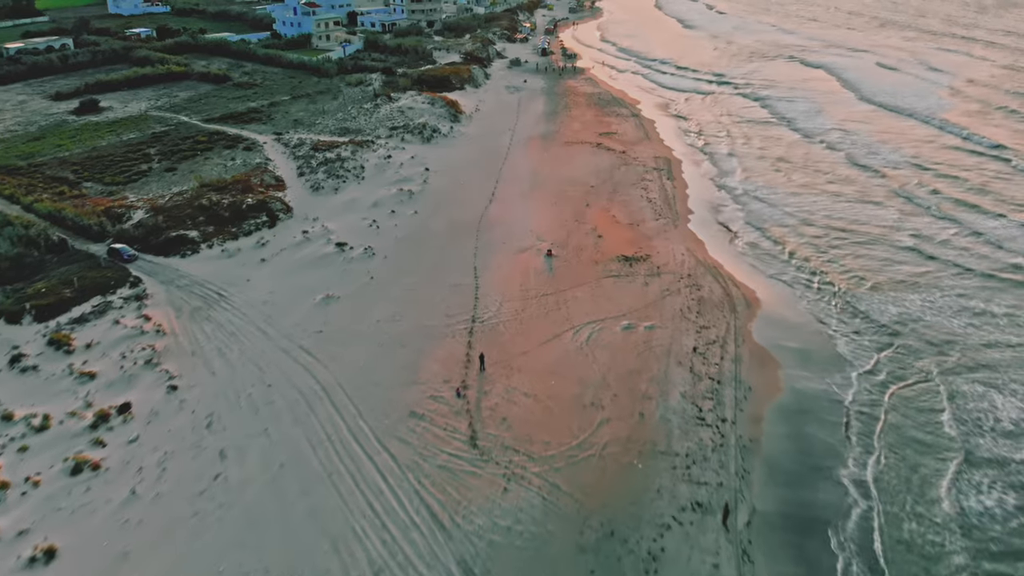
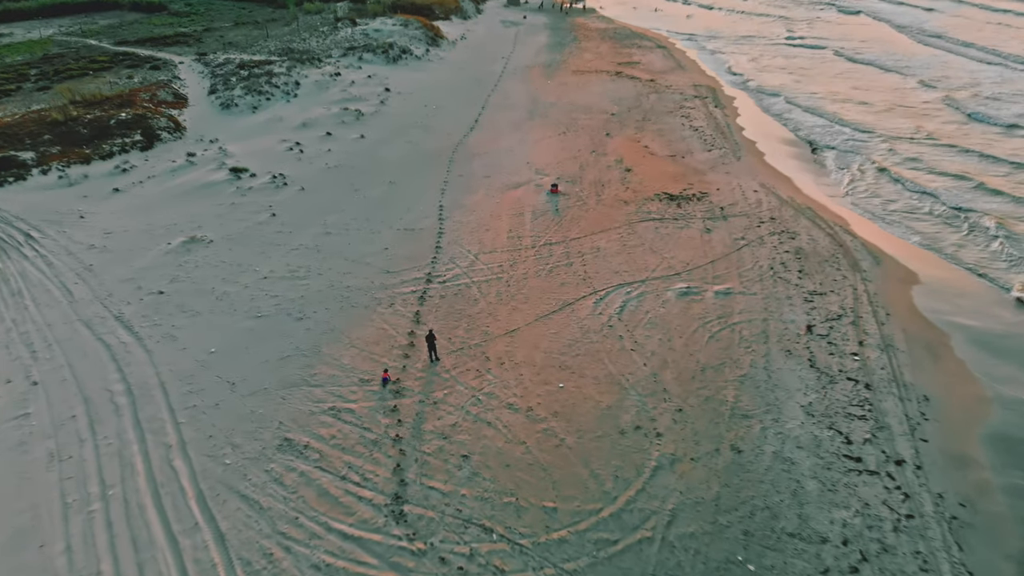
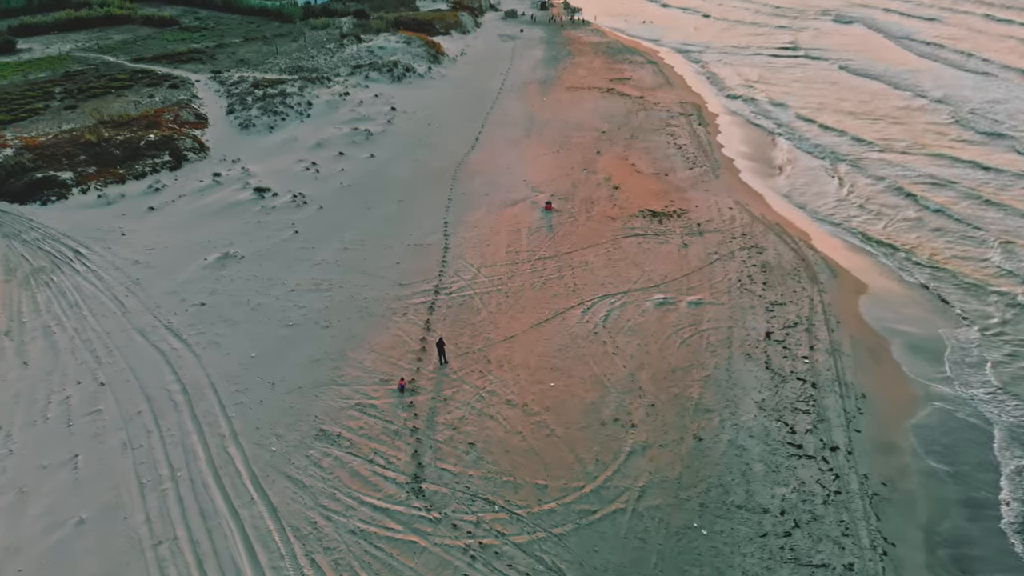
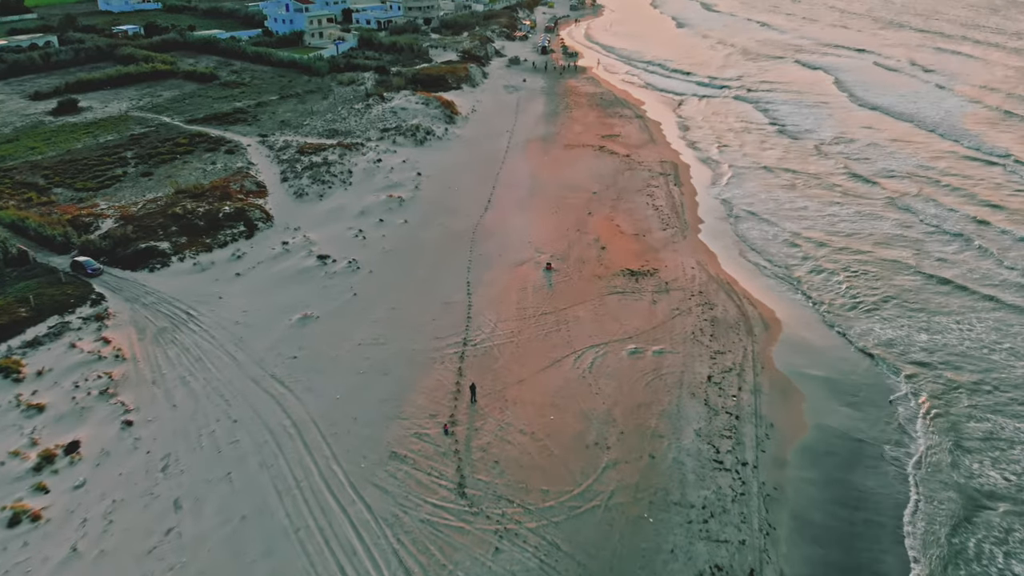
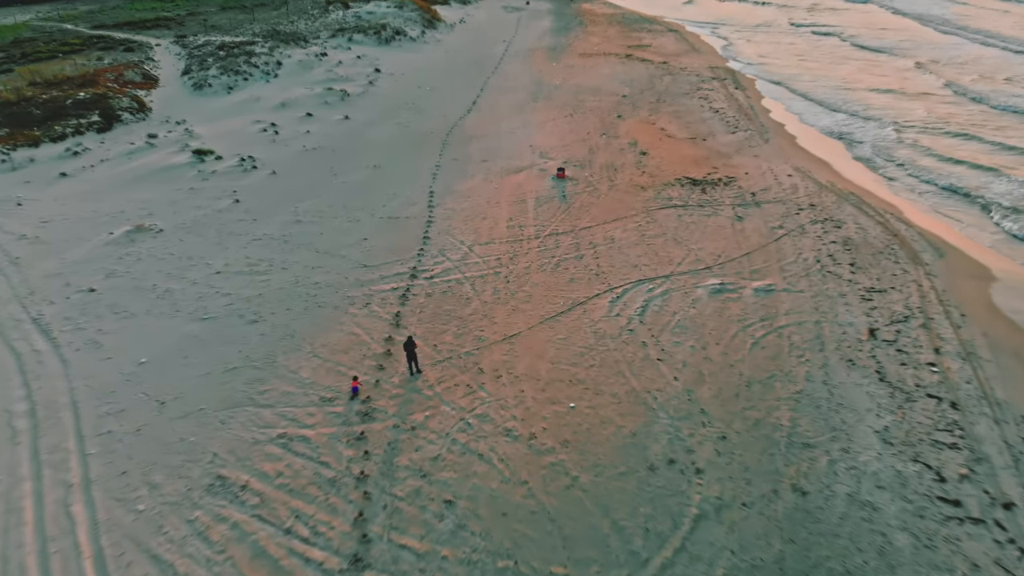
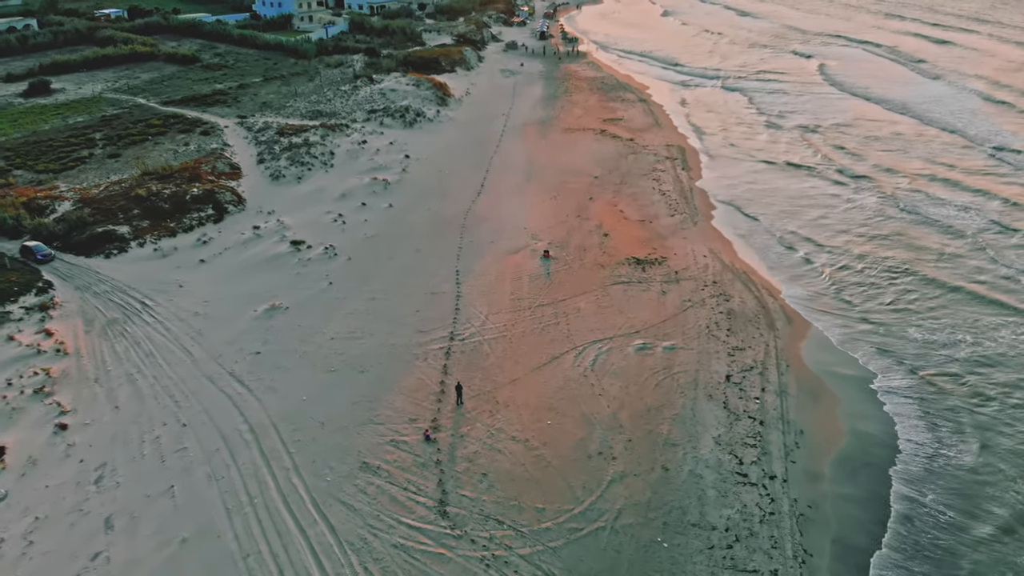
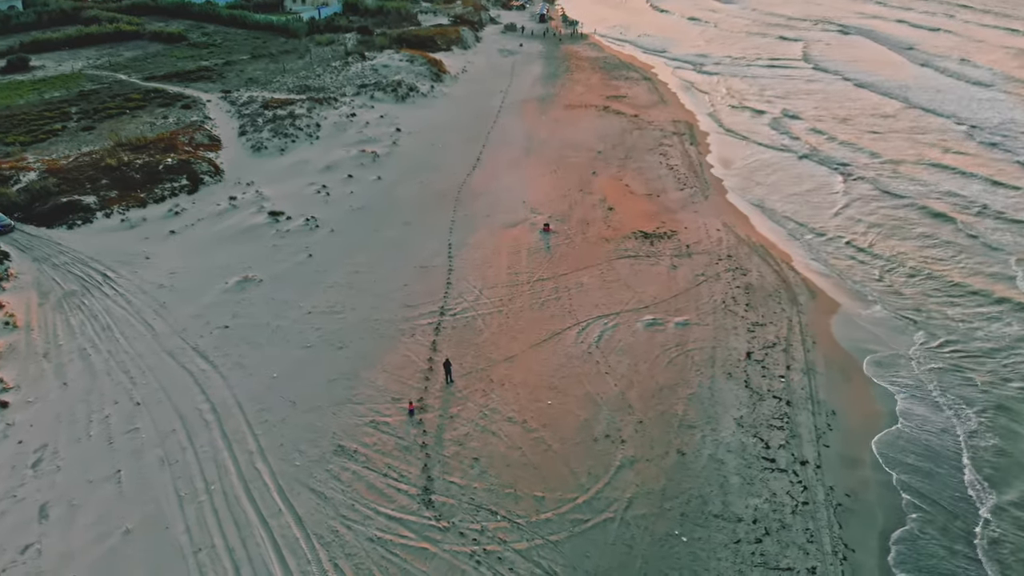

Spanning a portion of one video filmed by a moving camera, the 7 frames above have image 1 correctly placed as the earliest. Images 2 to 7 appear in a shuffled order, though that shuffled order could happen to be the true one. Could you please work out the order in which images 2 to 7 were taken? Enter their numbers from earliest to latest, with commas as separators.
4, 6, 7, 3, 2, 5
